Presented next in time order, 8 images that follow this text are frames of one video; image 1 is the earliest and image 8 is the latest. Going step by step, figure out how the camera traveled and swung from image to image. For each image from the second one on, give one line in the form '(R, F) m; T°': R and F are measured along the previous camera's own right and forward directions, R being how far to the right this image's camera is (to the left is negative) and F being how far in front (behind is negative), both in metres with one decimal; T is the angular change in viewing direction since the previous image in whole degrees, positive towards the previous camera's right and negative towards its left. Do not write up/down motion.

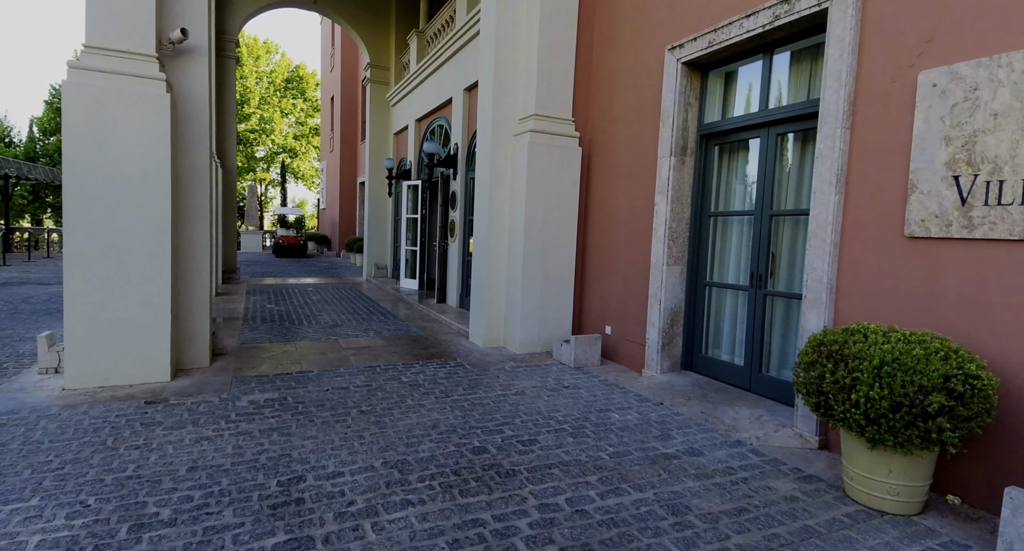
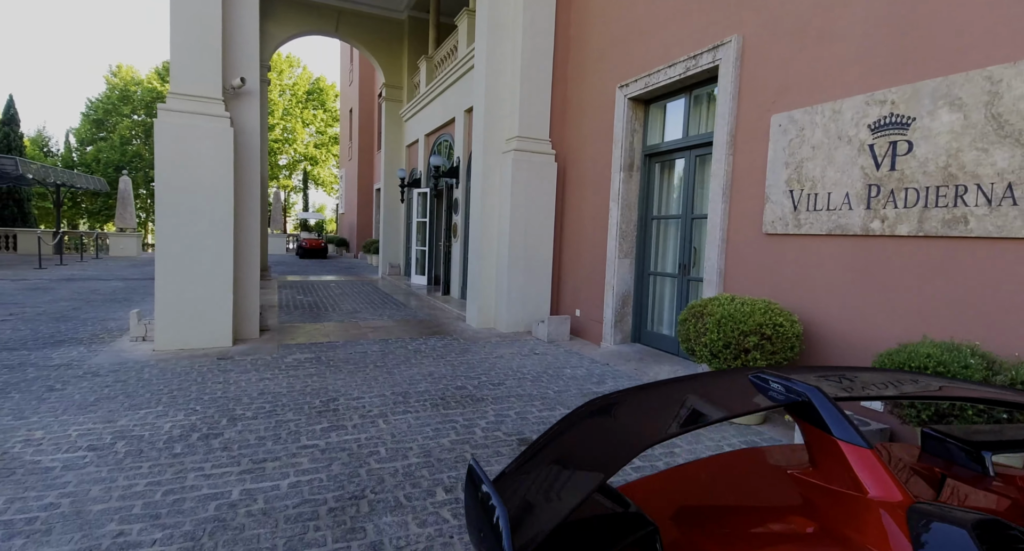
(+0.4, -1.4) m; -2°
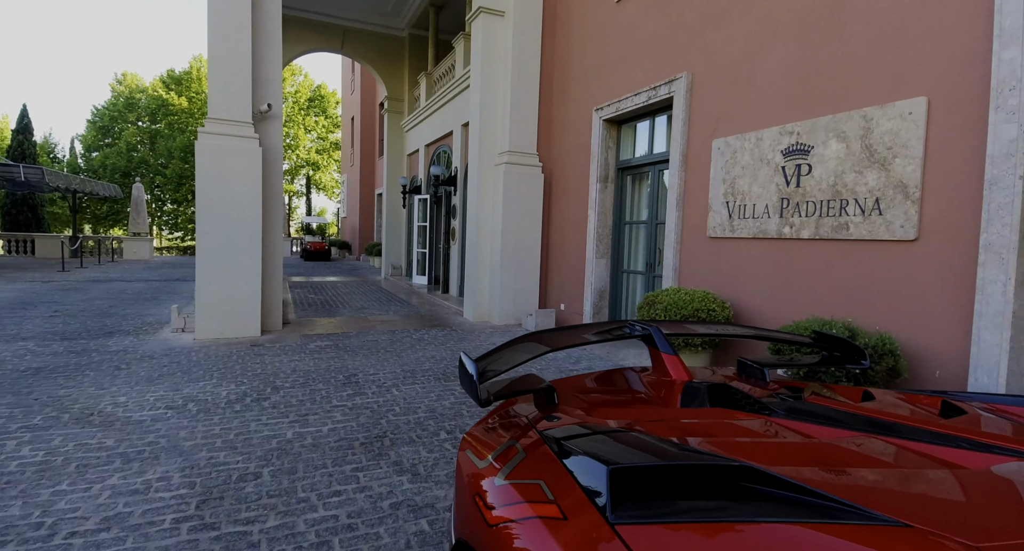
(+0.1, -1.0) m; 0°
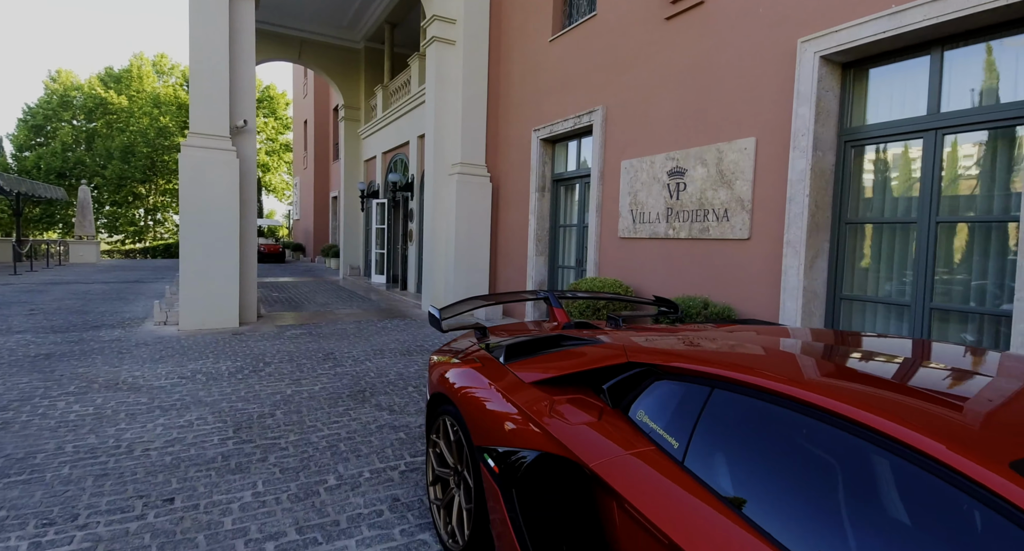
(0.0, -1.3) m; +5°
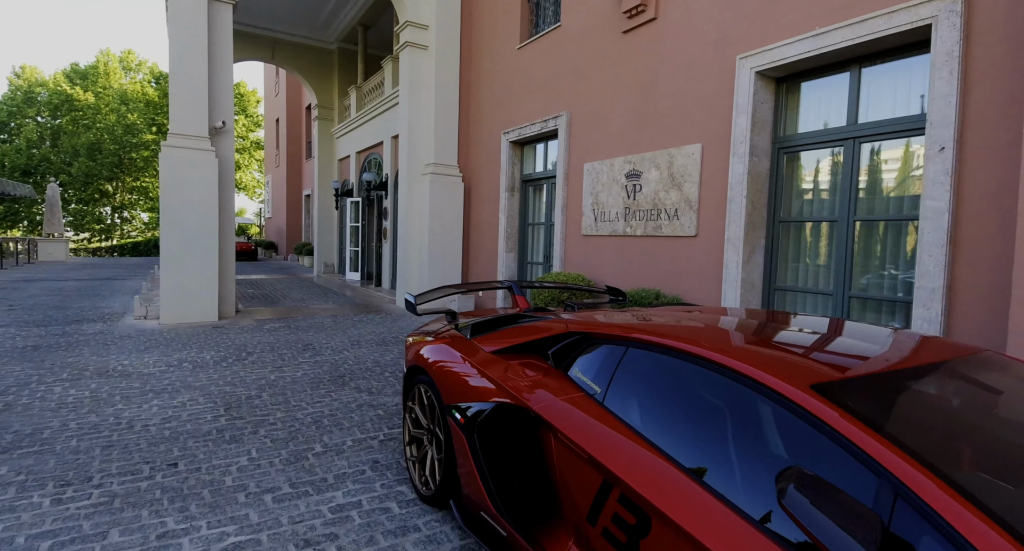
(+0.1, -0.5) m; +3°
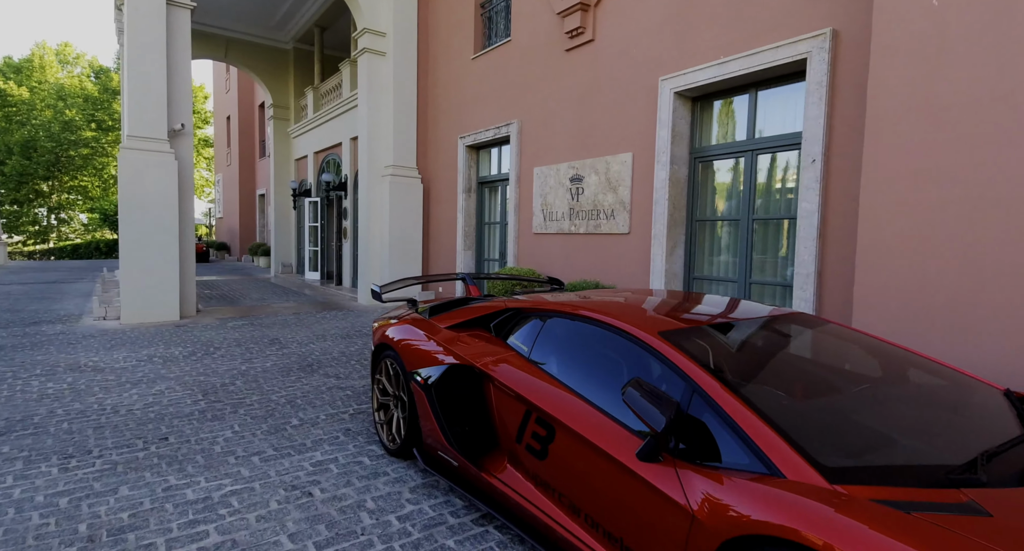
(+0.1, -0.6) m; +4°
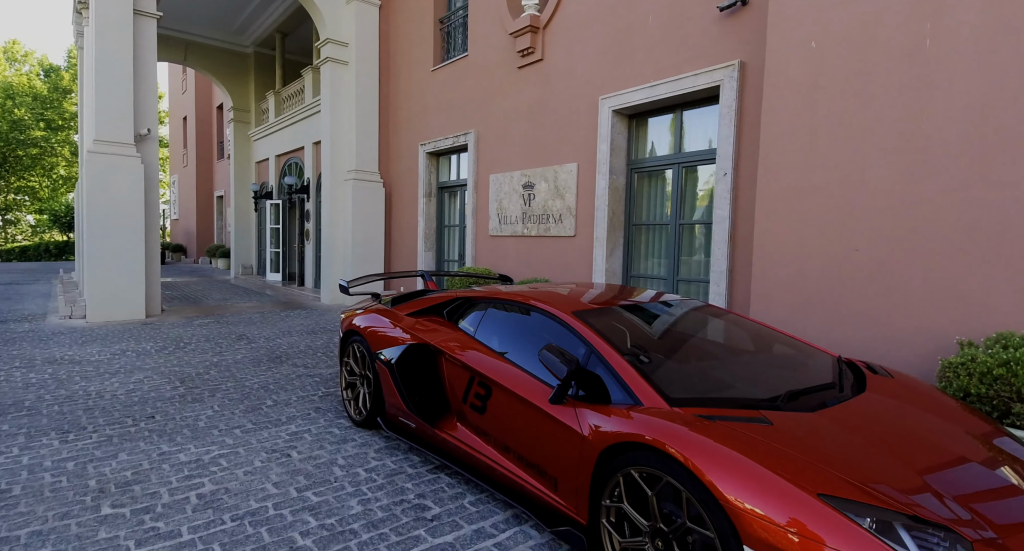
(+0.1, -0.6) m; +4°
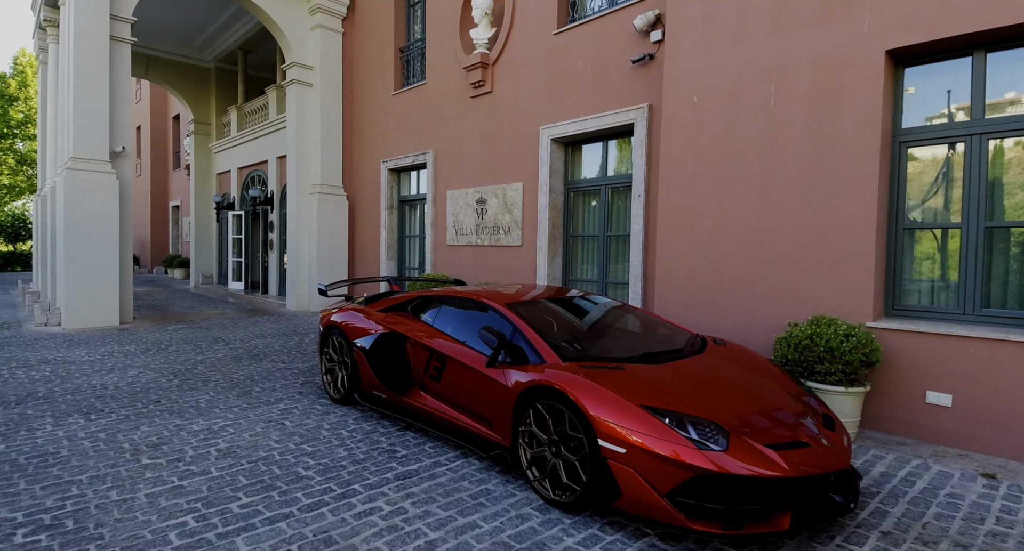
(+0.1, -1.0) m; +4°
